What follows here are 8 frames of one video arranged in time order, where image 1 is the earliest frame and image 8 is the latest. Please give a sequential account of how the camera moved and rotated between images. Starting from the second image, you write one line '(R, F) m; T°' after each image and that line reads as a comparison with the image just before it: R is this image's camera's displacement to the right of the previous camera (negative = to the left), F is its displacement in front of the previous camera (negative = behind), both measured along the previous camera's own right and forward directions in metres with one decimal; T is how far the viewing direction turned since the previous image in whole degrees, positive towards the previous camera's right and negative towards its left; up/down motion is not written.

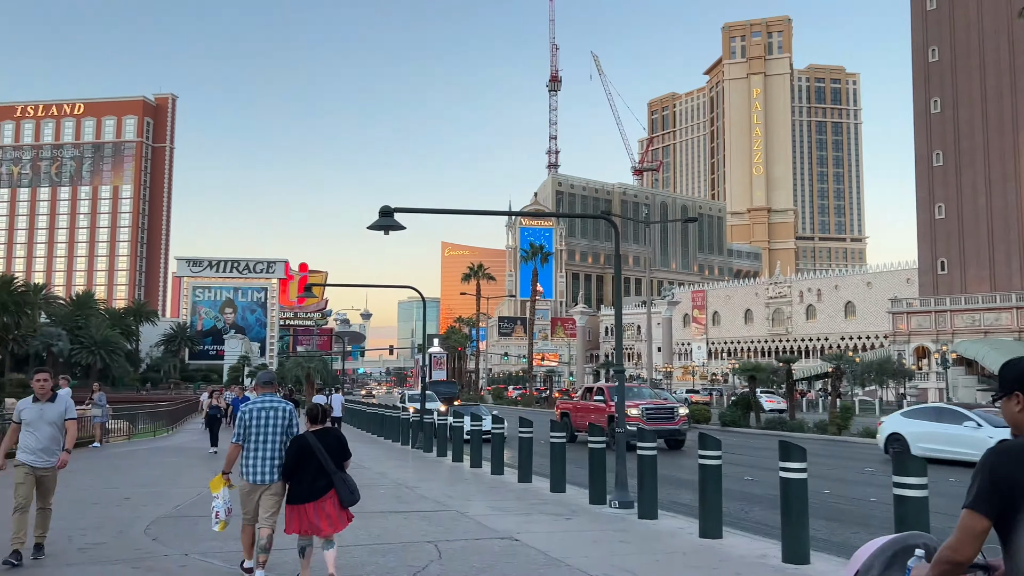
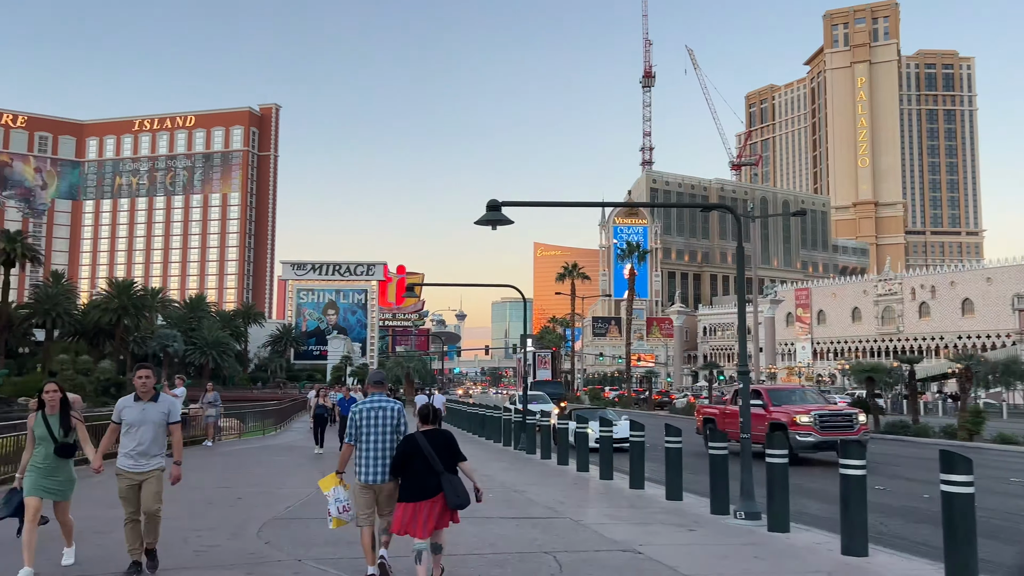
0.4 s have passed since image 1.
(-0.2, +0.4) m; -6°
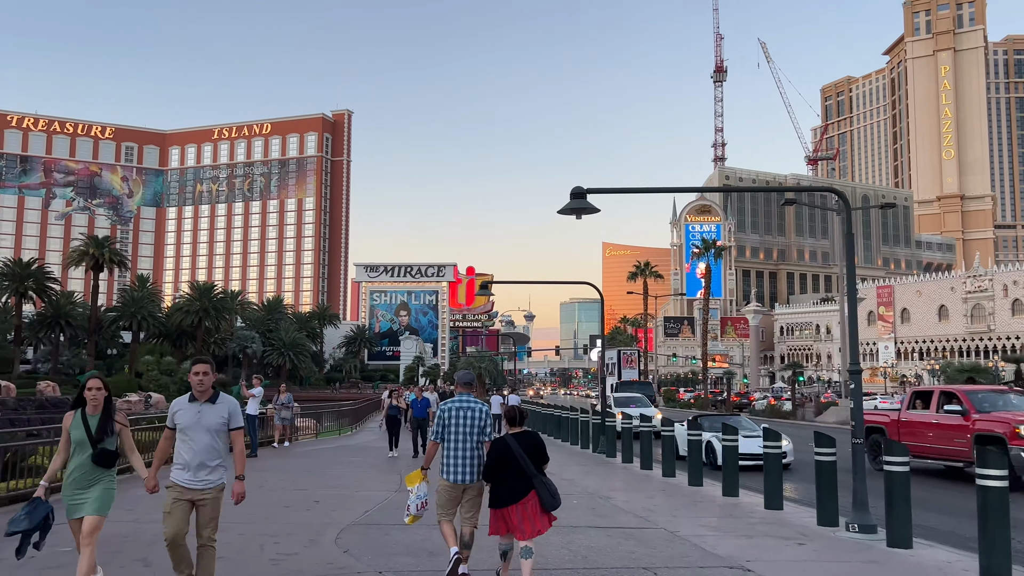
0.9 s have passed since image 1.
(-0.2, +0.5) m; -5°
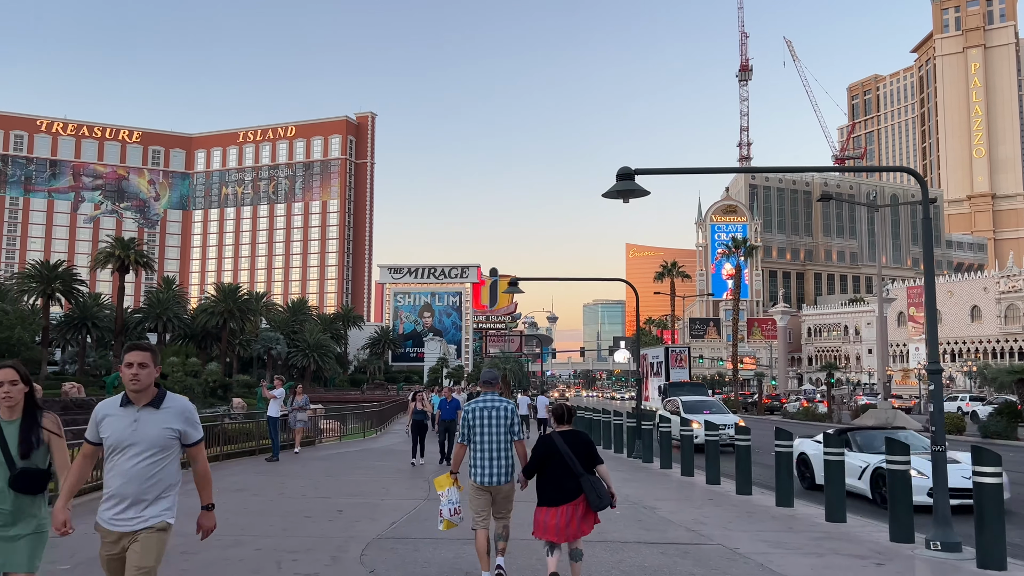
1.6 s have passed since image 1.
(-0.2, +0.7) m; -2°
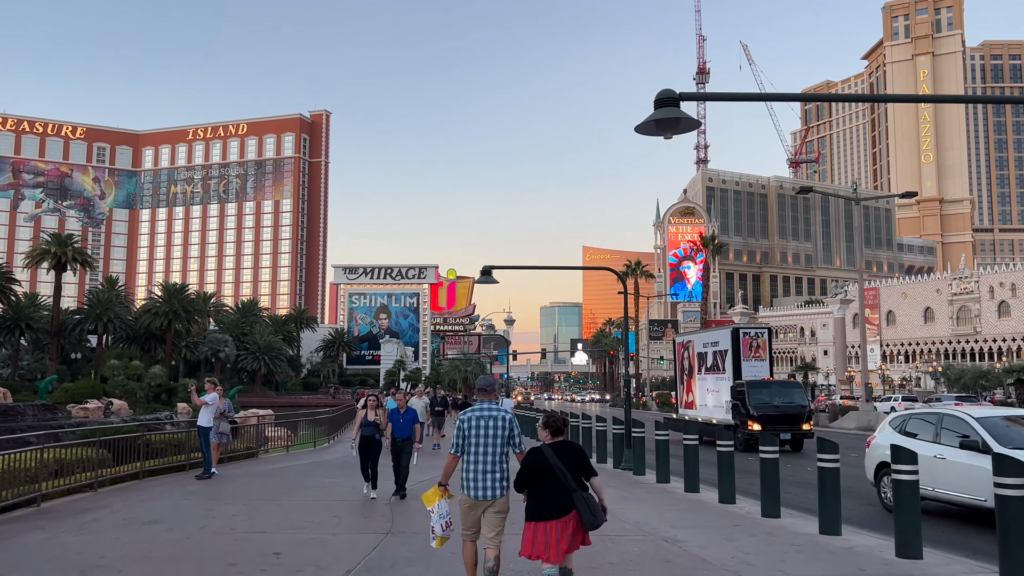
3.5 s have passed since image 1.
(-0.3, +2.0) m; +3°
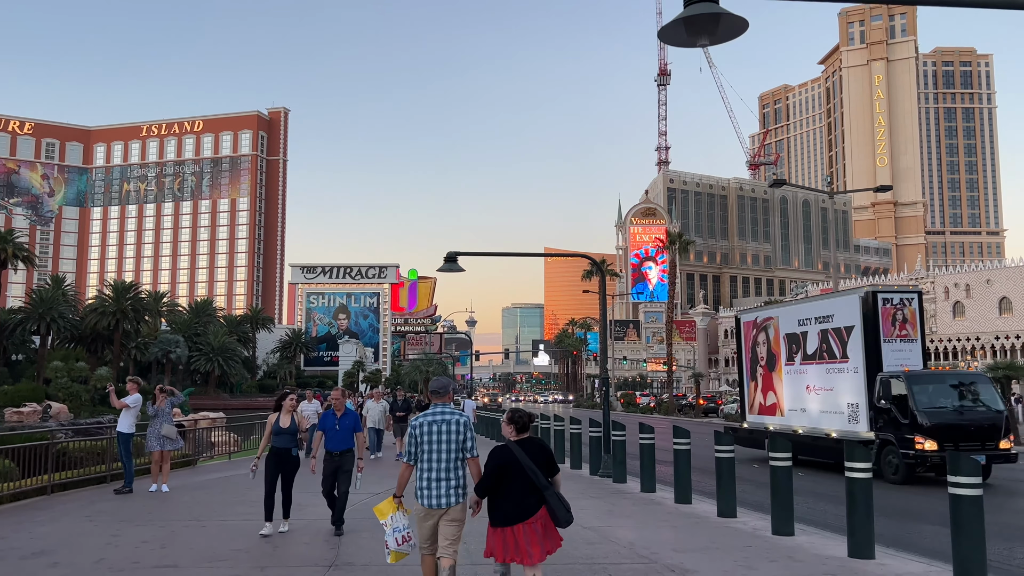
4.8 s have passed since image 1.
(-0.1, +1.5) m; +3°
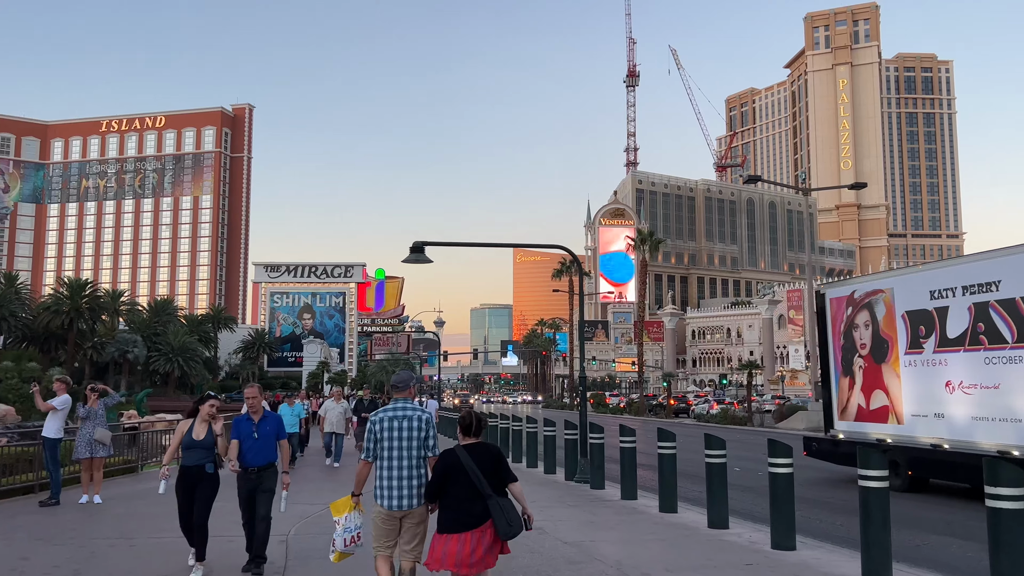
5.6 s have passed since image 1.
(0.0, +0.9) m; +2°
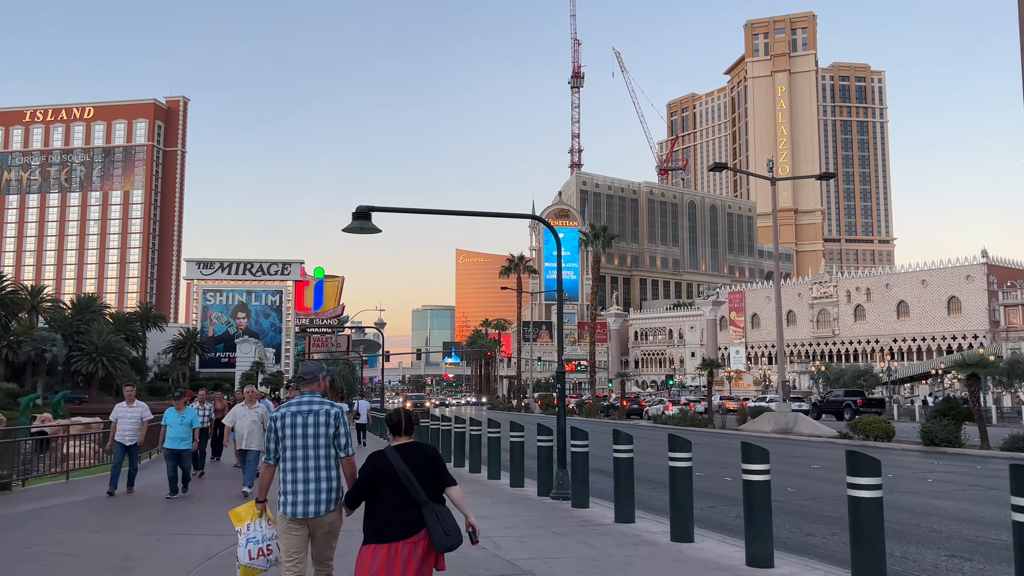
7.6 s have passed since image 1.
(-0.3, +2.2) m; +4°
